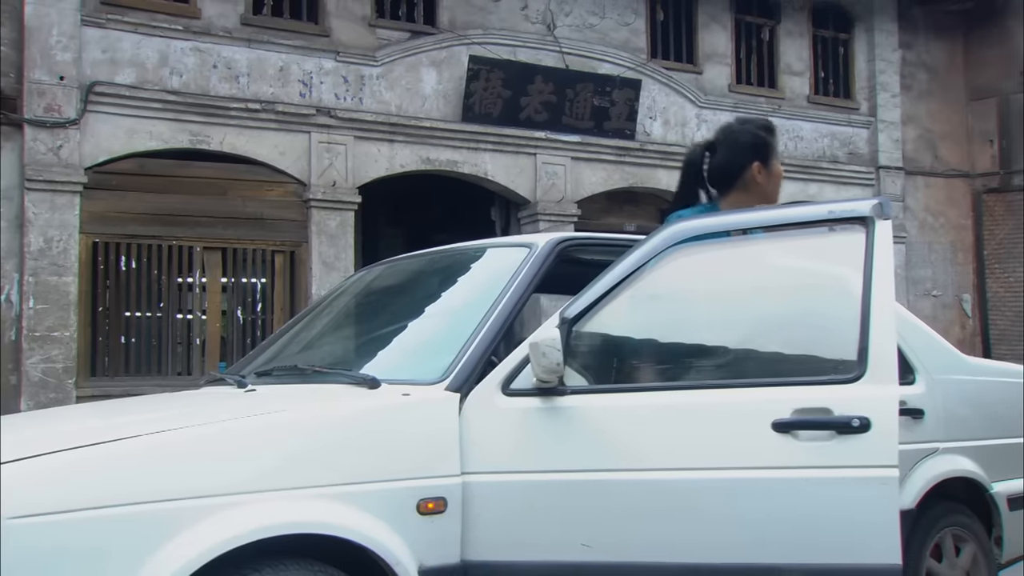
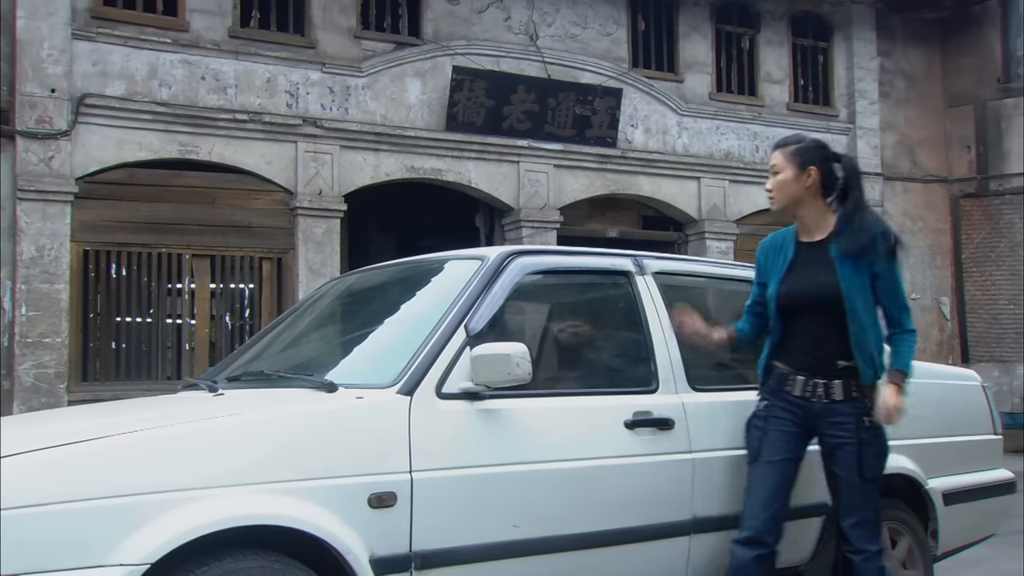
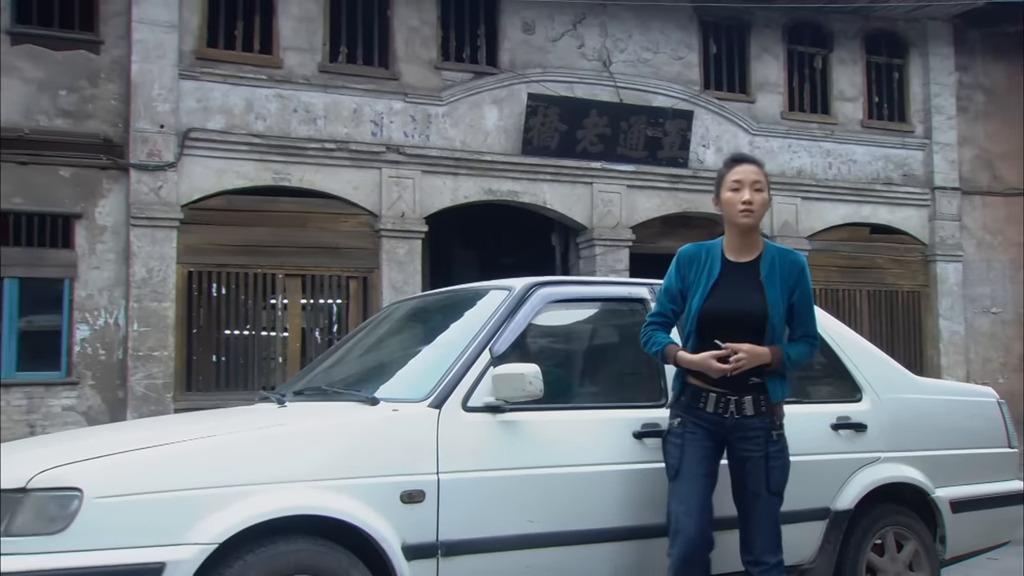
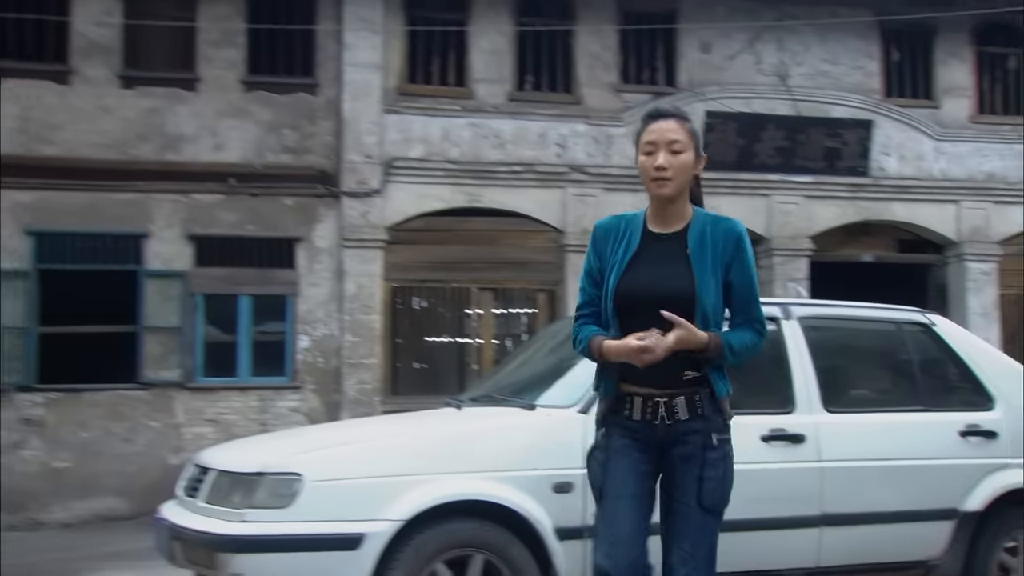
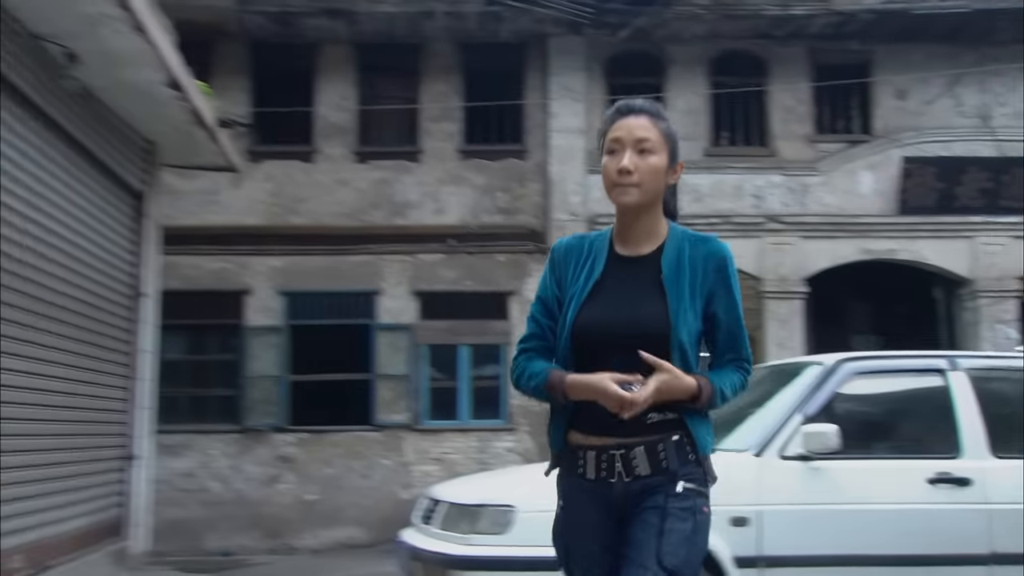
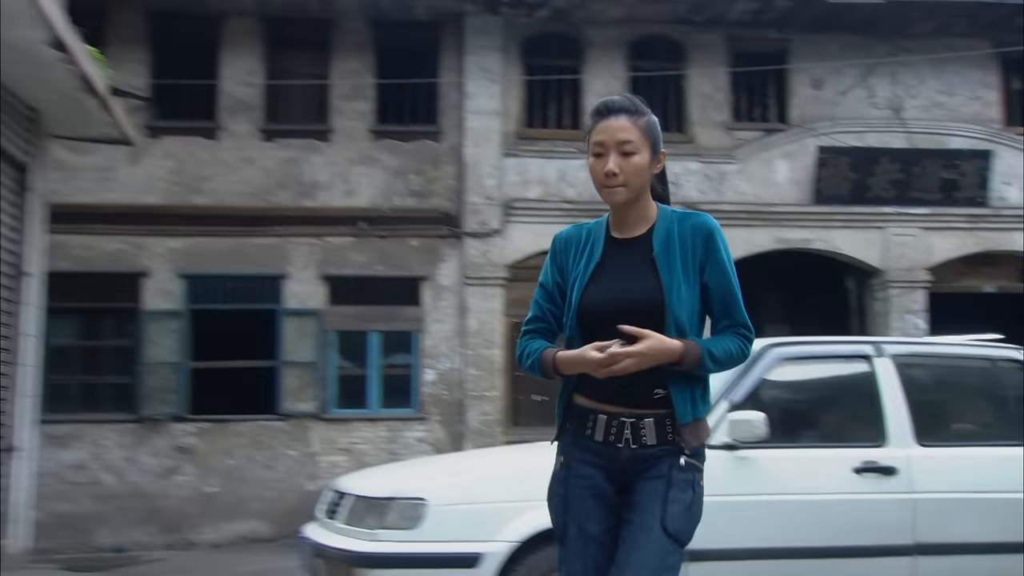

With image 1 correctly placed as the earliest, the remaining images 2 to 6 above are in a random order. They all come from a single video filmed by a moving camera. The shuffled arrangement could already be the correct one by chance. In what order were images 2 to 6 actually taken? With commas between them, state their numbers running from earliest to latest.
2, 3, 4, 6, 5
